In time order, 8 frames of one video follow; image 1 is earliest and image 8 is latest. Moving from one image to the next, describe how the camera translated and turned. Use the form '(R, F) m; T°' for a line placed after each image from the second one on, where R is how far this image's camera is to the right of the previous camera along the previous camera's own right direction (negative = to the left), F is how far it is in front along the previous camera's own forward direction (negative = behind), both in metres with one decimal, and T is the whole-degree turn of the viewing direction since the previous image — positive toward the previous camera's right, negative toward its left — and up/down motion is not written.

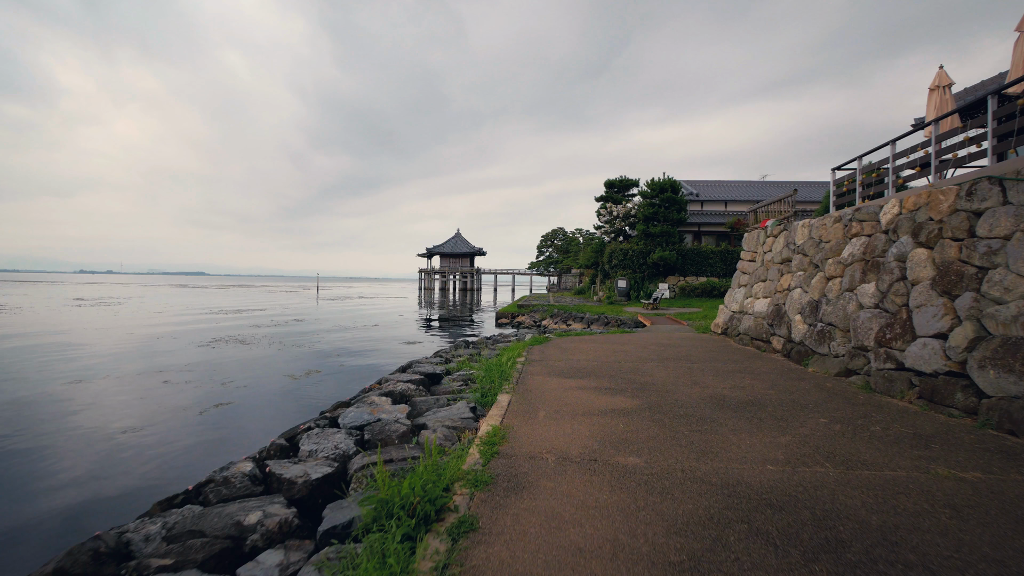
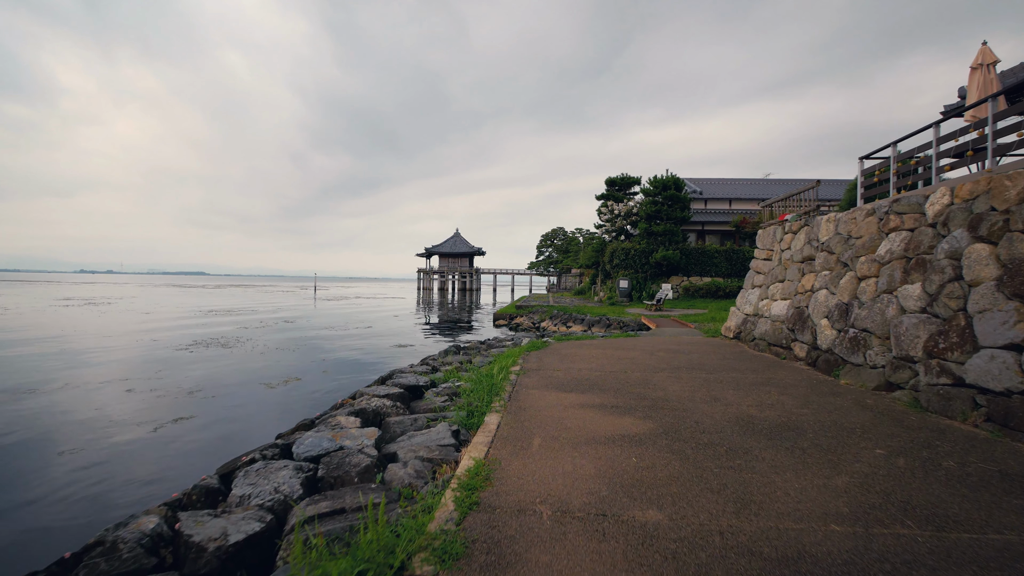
(+0.1, +0.8) m; 0°
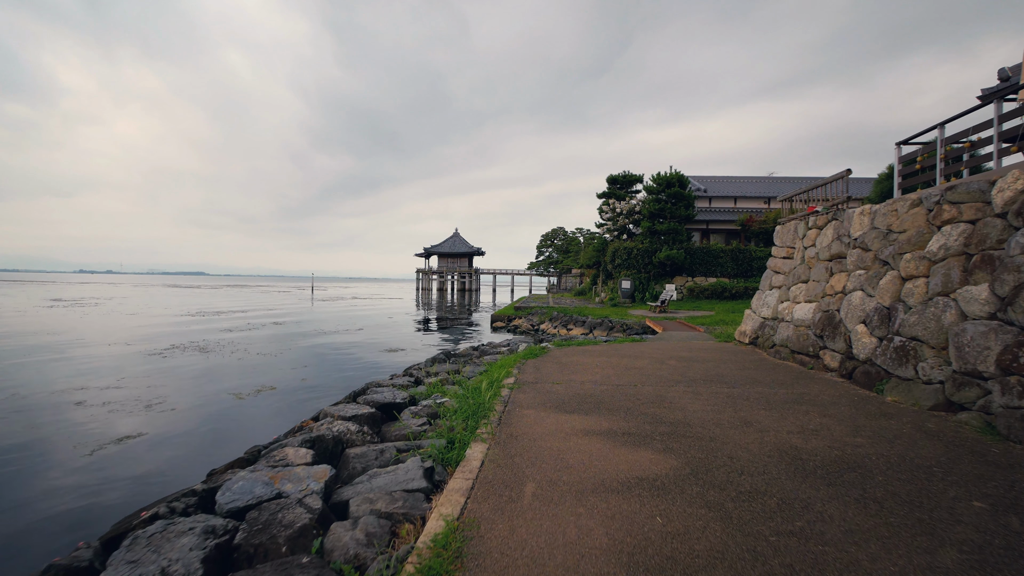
(+0.1, +0.9) m; 0°
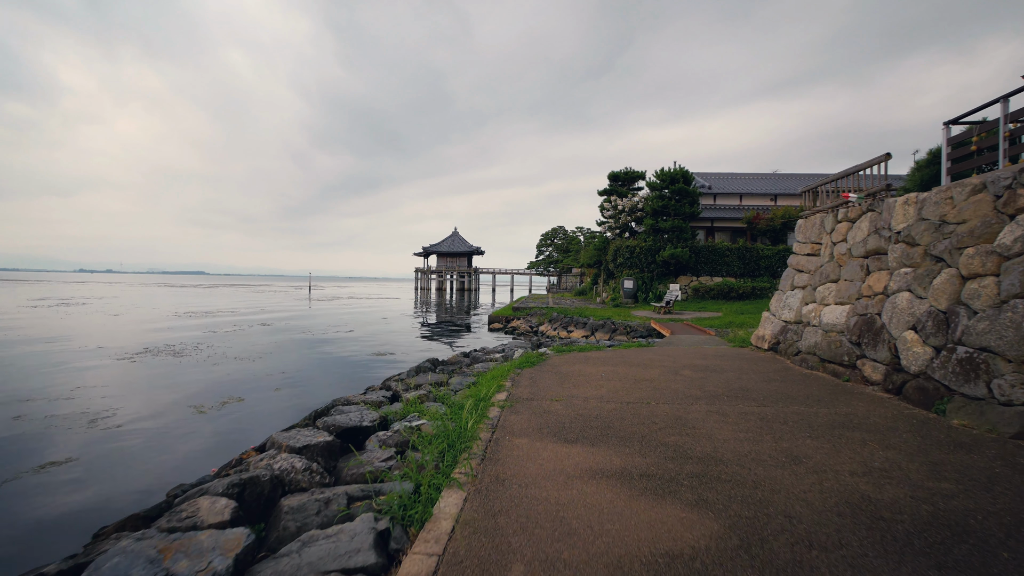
(+0.1, +0.9) m; 0°
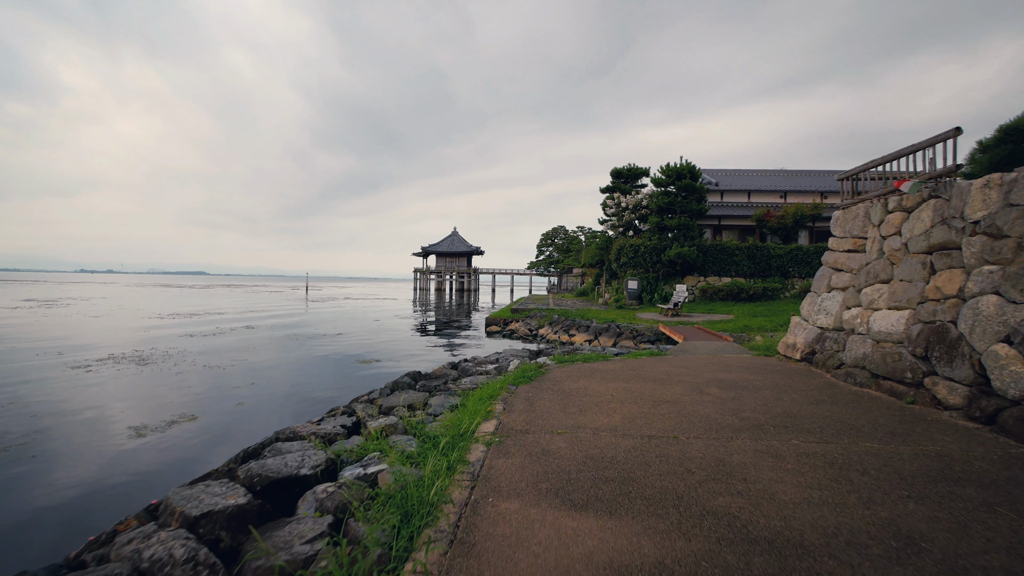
(+0.1, +1.1) m; 0°
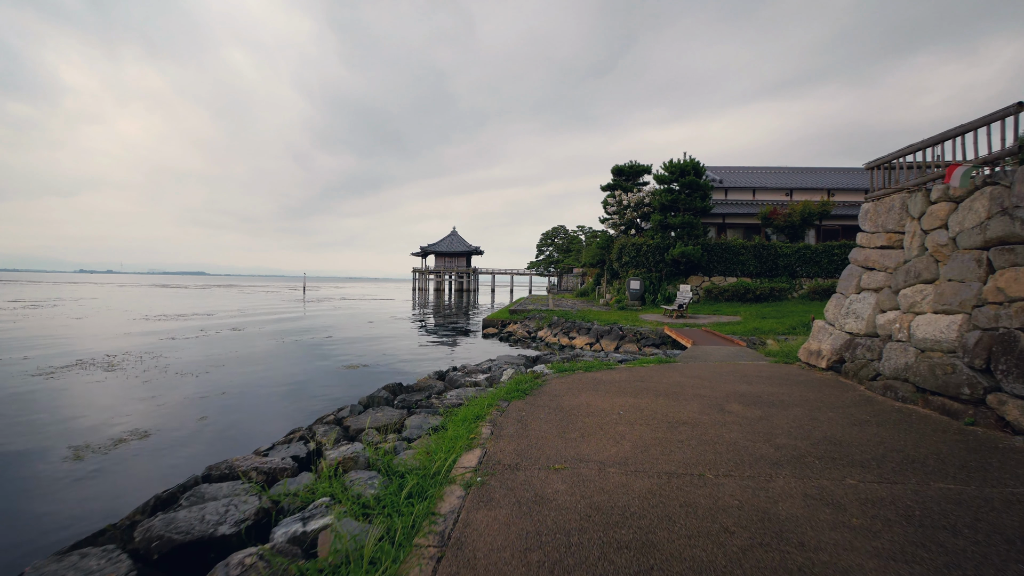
(+0.1, +0.8) m; 0°
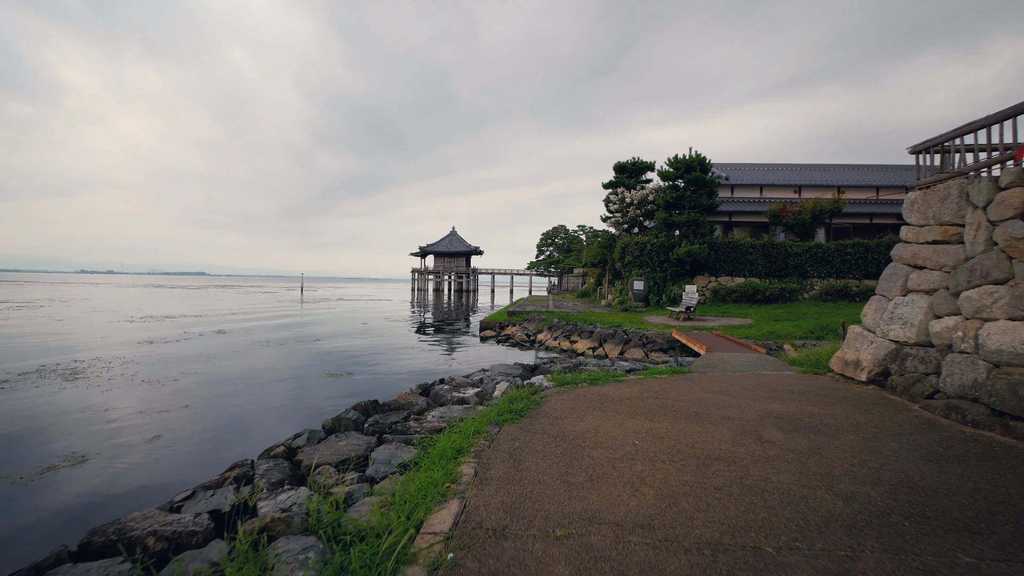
(+0.1, +0.9) m; 0°
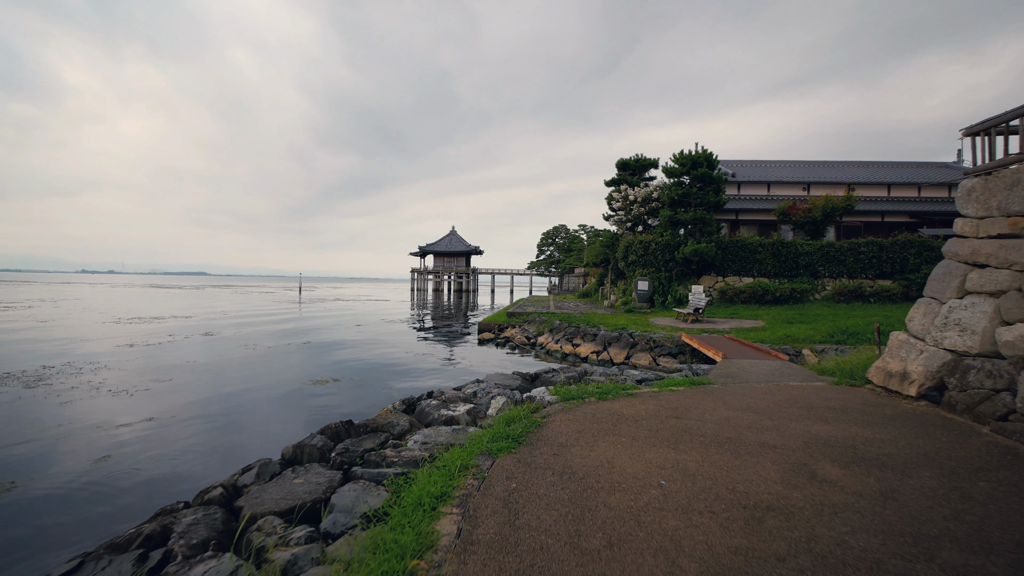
(0.0, +0.8) m; 0°
